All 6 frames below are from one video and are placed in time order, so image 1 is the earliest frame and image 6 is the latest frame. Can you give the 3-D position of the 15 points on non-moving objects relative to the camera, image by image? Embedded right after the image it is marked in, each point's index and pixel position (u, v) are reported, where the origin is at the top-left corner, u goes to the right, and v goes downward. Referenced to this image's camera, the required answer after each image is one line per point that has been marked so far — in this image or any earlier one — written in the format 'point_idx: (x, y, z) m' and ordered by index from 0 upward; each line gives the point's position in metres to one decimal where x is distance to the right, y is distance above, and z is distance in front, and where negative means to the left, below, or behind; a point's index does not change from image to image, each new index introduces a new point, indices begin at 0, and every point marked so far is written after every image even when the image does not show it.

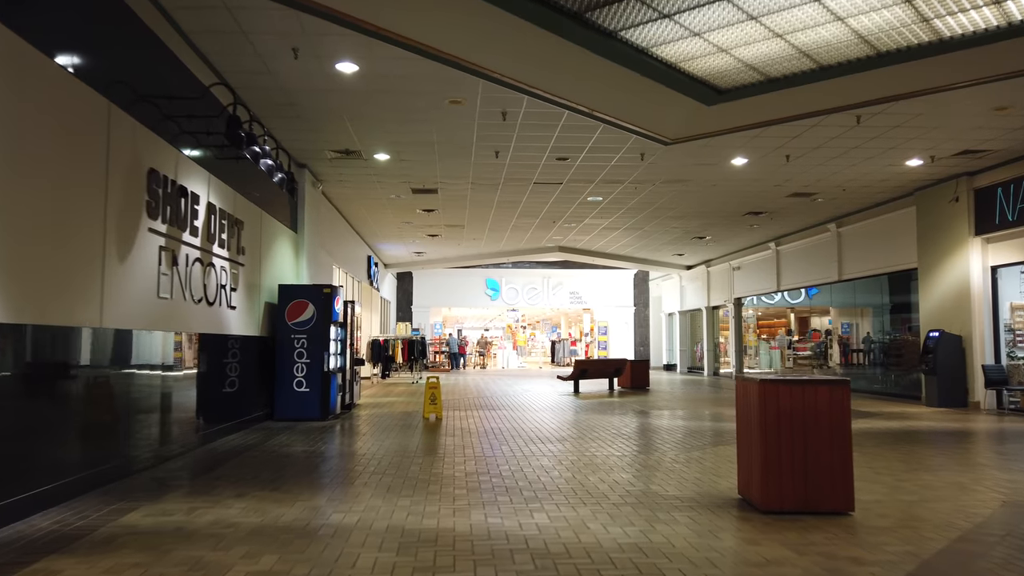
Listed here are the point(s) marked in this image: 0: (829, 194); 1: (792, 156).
0: (+5.9, +1.7, +13.4) m
1: (+4.2, +2.0, +10.8) m
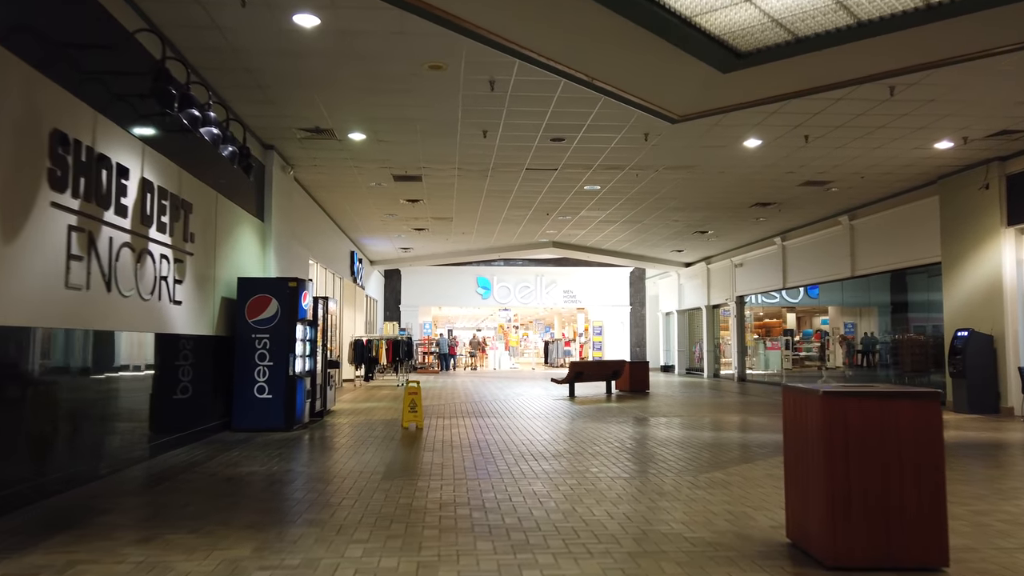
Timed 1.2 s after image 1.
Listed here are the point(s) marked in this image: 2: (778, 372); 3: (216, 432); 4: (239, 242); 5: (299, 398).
0: (+5.7, +1.8, +12.4) m
1: (+4.1, +2.1, +9.8) m
2: (+7.2, -2.3, +19.5) m
3: (-3.4, -1.7, +8.2) m
4: (-3.4, +0.6, +9.0) m
5: (-2.6, -1.3, +8.7) m
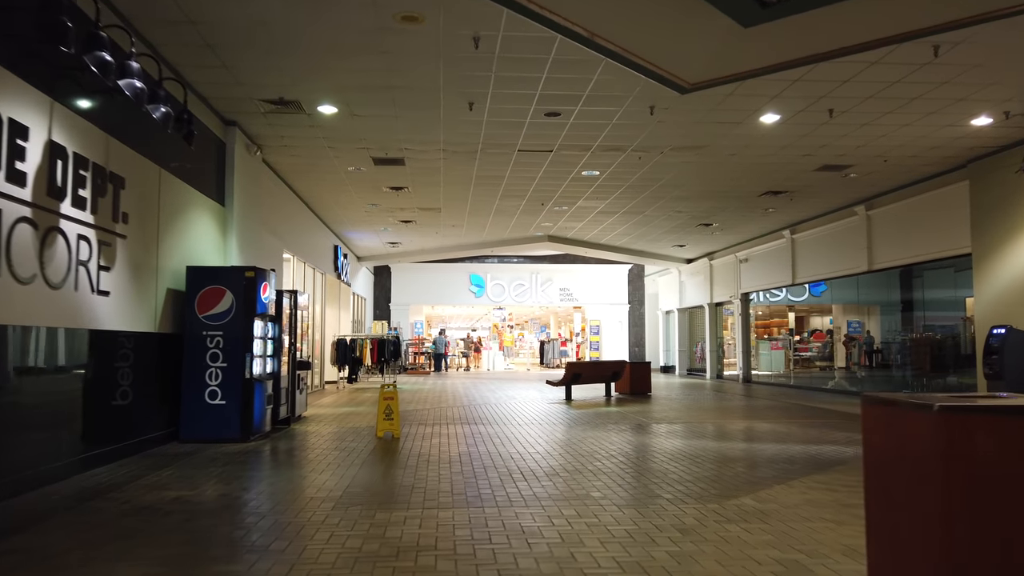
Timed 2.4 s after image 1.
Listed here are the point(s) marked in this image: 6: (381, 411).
0: (+5.6, +1.9, +11.3) m
1: (+4.0, +2.2, +8.8) m
2: (+7.0, -2.2, +18.5) m
3: (-3.5, -1.6, +7.1) m
4: (-3.5, +0.7, +7.9) m
5: (-2.7, -1.2, +7.6) m
6: (-1.5, -1.4, +8.0) m
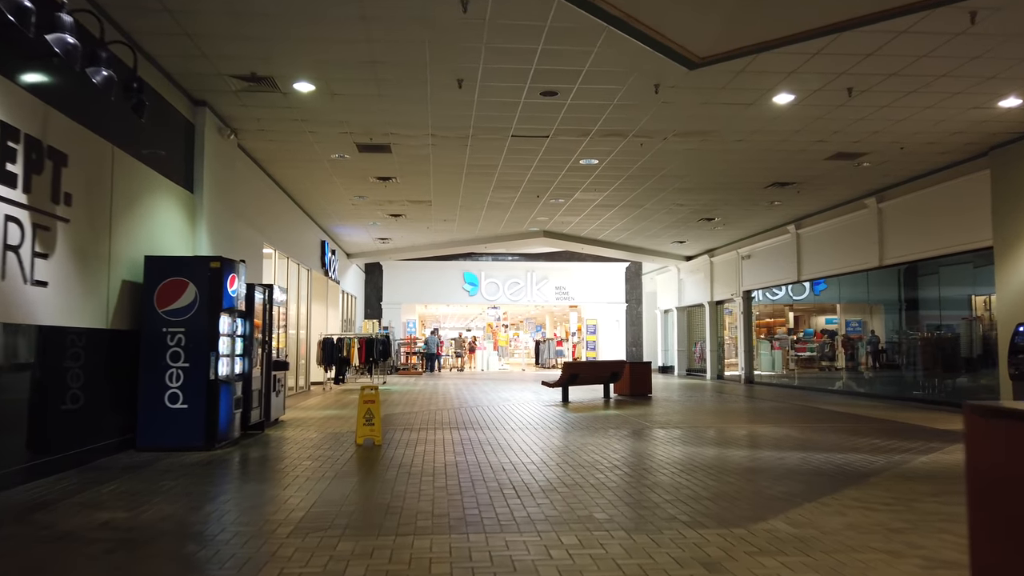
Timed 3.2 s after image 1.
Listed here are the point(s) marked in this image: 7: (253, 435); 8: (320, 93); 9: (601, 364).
0: (+5.5, +2.0, +10.7) m
1: (+3.9, +2.2, +8.1) m
2: (+6.8, -2.1, +17.8) m
3: (-3.6, -1.5, +6.4) m
4: (-3.6, +0.8, +7.2) m
5: (-2.8, -1.2, +6.9) m
6: (-1.5, -1.3, +7.3) m
7: (-2.8, -1.6, +7.8) m
8: (-2.2, +2.2, +8.2) m
9: (+1.6, -1.4, +13.2) m
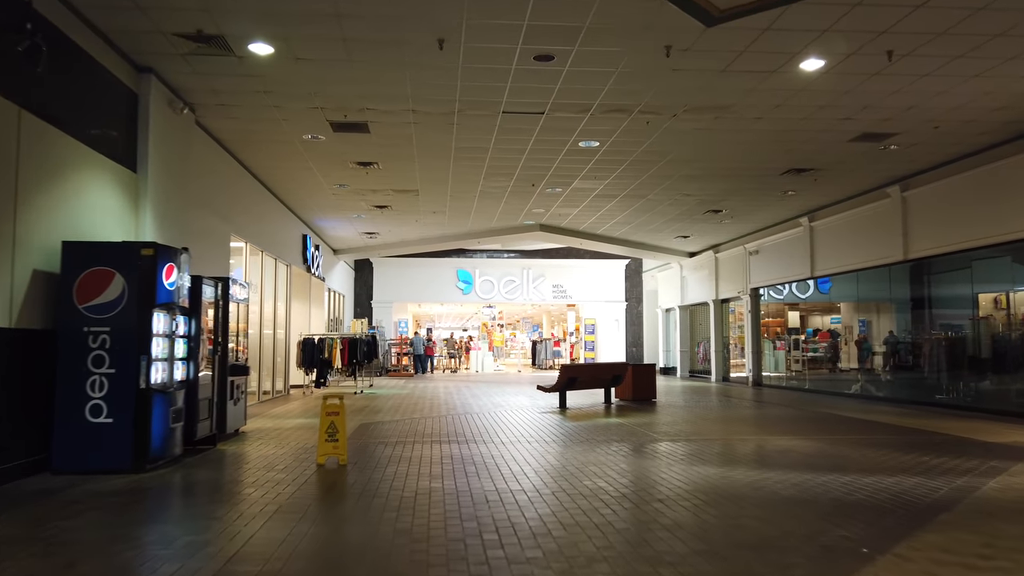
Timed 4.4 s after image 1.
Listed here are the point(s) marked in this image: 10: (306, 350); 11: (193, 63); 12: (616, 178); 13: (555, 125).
0: (+5.4, +2.1, +9.7) m
1: (+3.8, +2.3, +7.1) m
2: (+6.7, -2.0, +16.8) m
3: (-3.7, -1.4, +5.4) m
4: (-3.7, +0.8, +6.2) m
5: (-2.9, -1.1, +5.9) m
6: (-1.6, -1.2, +6.3) m
7: (-2.9, -1.5, +6.7) m
8: (-2.3, +2.3, +7.1) m
9: (+1.5, -1.3, +12.2) m
10: (-4.2, -1.3, +14.5) m
11: (-3.2, +2.3, +7.3) m
12: (+1.8, +1.9, +12.4) m
13: (+0.6, +2.1, +9.4) m
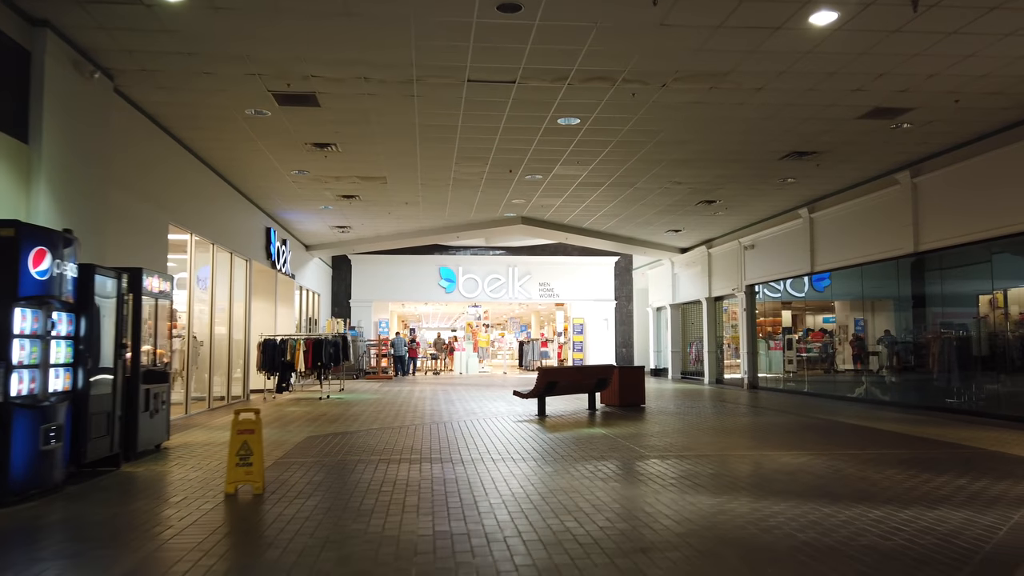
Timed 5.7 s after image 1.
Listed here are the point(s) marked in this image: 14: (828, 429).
0: (+5.0, +2.1, +8.6) m
1: (+3.4, +2.4, +6.0) m
2: (+6.3, -2.0, +15.8) m
3: (-4.0, -1.3, +4.2) m
4: (-4.0, +0.9, +5.0) m
5: (-3.2, -1.0, +4.8) m
6: (-2.0, -1.2, +5.2) m
7: (-3.3, -1.5, +5.6) m
8: (-2.6, +2.4, +6.0) m
9: (+1.1, -1.3, +11.1) m
10: (-4.6, -1.2, +13.4) m
11: (-3.6, +2.3, +6.1) m
12: (+1.4, +2.0, +11.3) m
13: (+0.2, +2.2, +8.3) m
14: (+4.4, -1.9, +9.9) m
